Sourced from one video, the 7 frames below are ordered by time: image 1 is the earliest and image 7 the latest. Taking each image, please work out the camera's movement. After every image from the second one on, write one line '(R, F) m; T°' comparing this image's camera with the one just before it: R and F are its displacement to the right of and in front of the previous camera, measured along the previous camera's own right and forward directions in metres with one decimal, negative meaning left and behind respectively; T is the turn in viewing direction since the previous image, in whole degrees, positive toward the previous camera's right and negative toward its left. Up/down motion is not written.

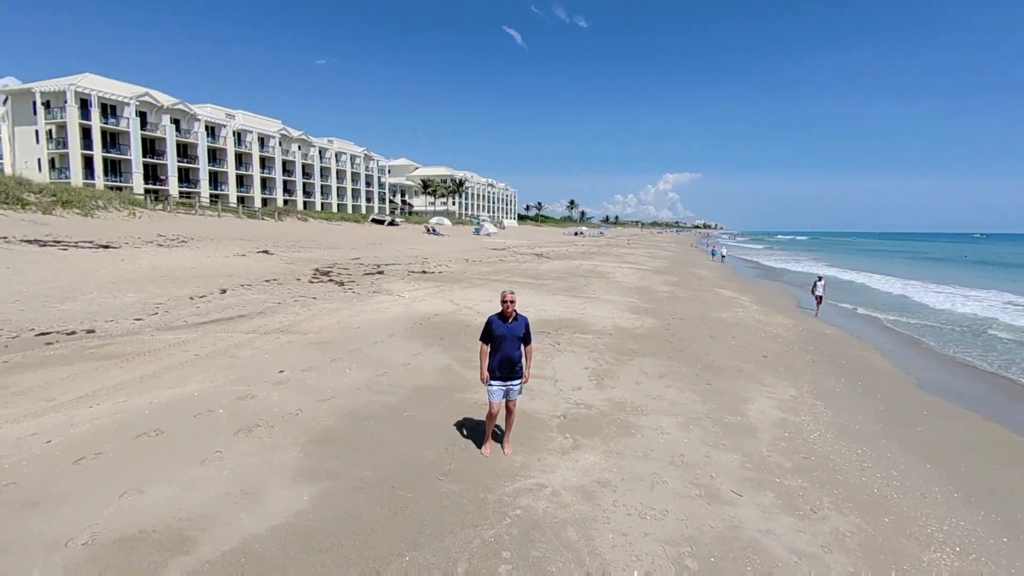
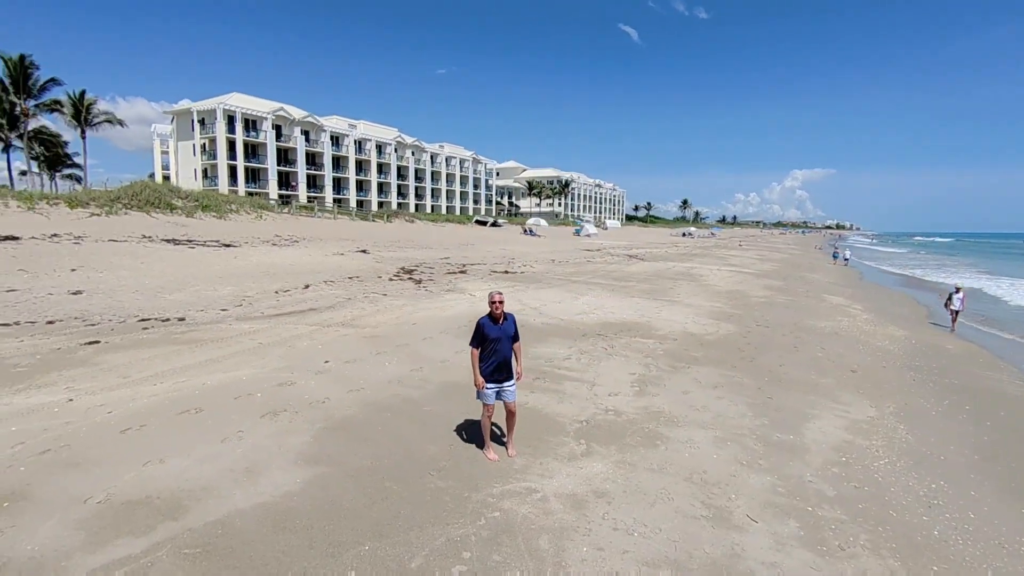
(+1.0, +0.2) m; -12°
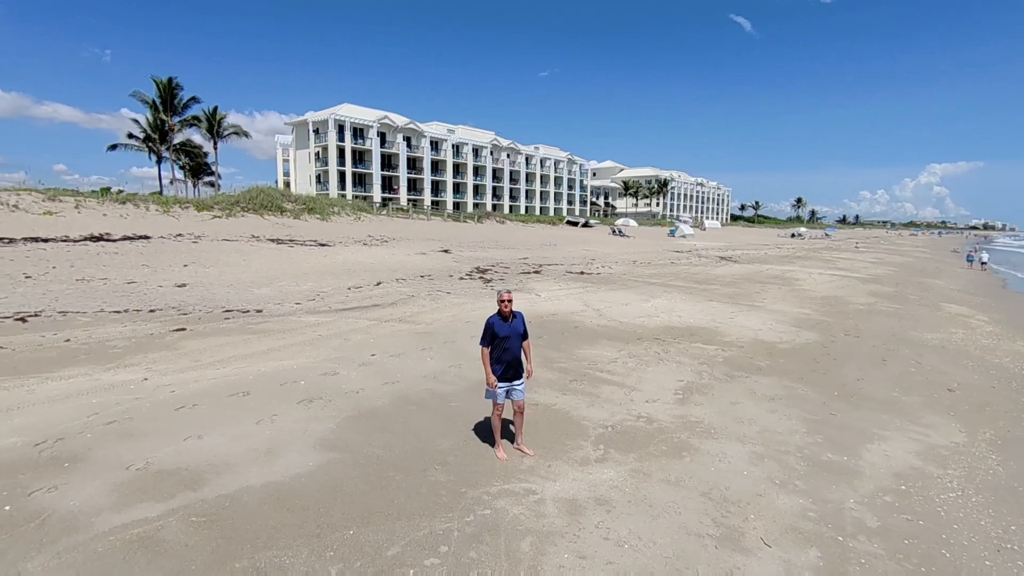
(+0.8, +0.1) m; -10°
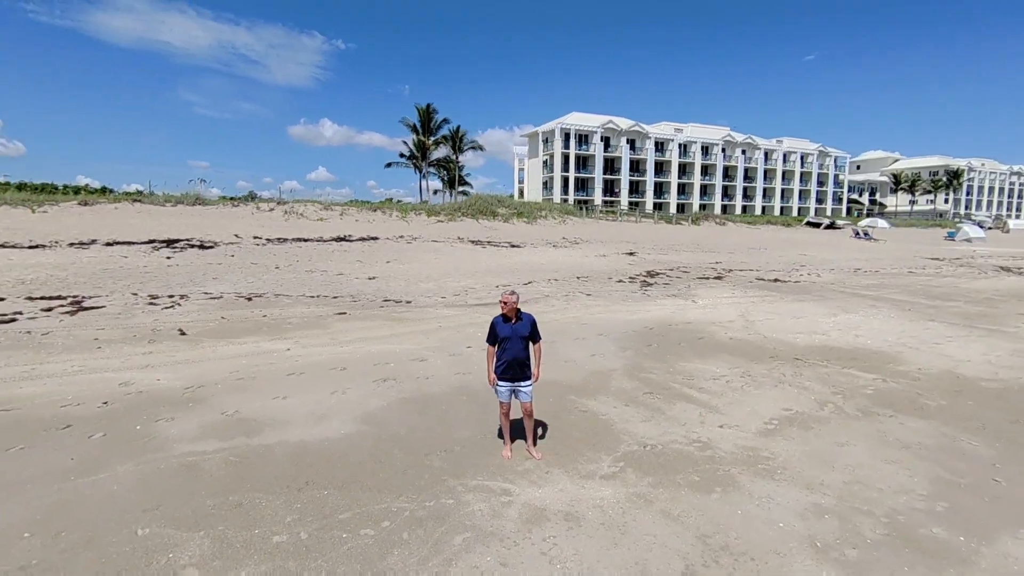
(+2.0, +0.4) m; -25°
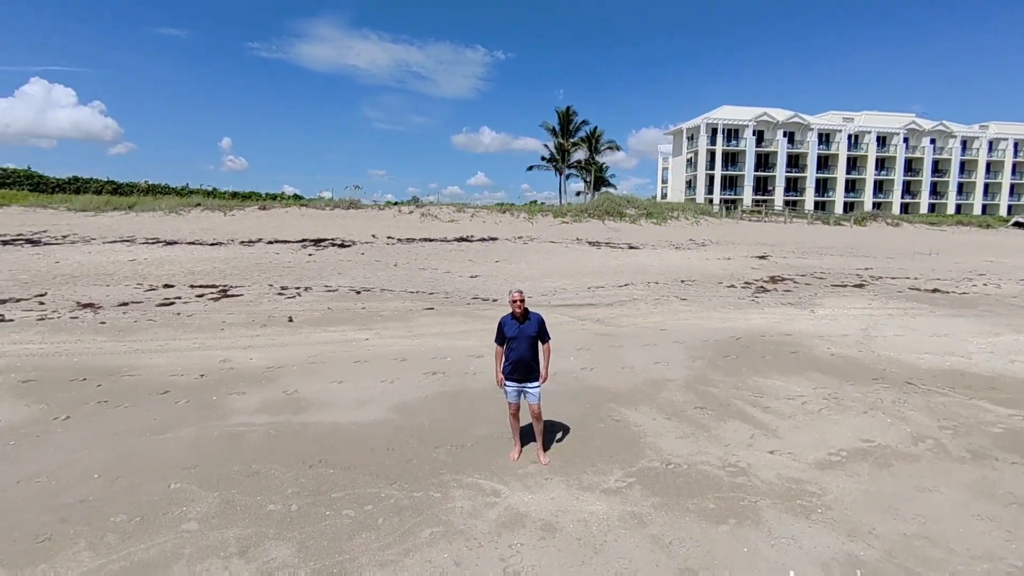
(+1.2, +0.3) m; -15°
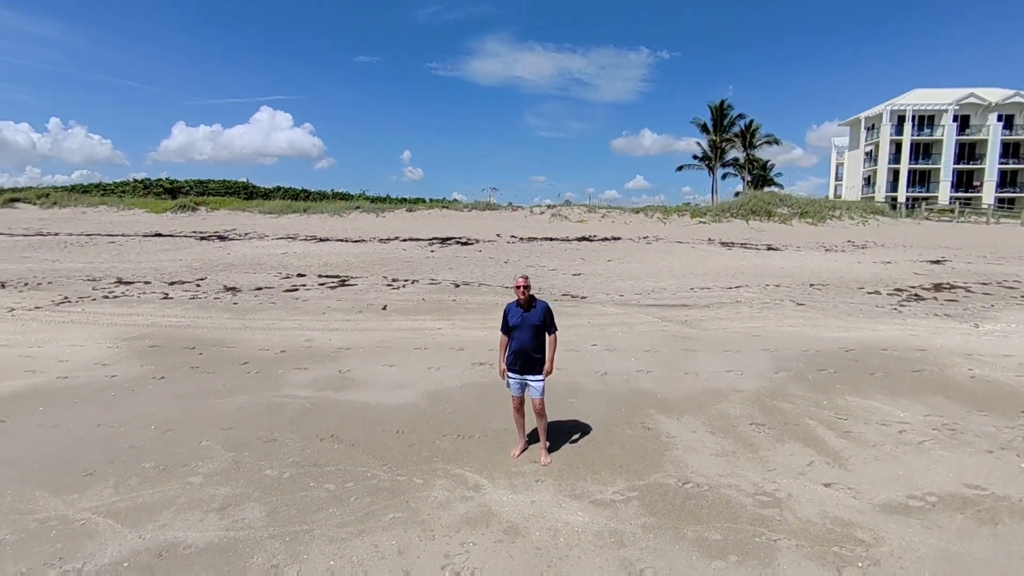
(+1.2, +0.5) m; -16°
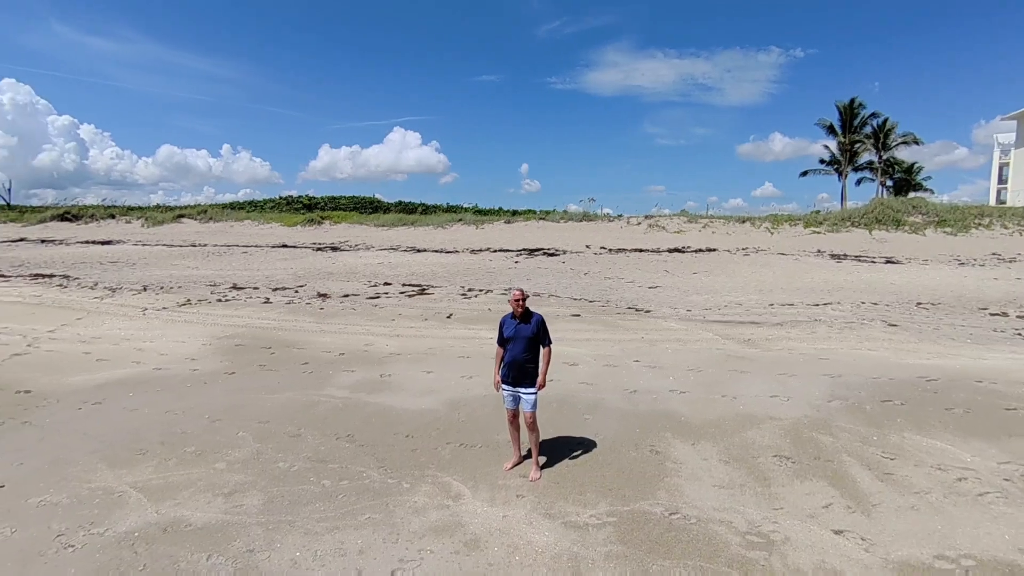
(+1.0, +0.1) m; -12°
